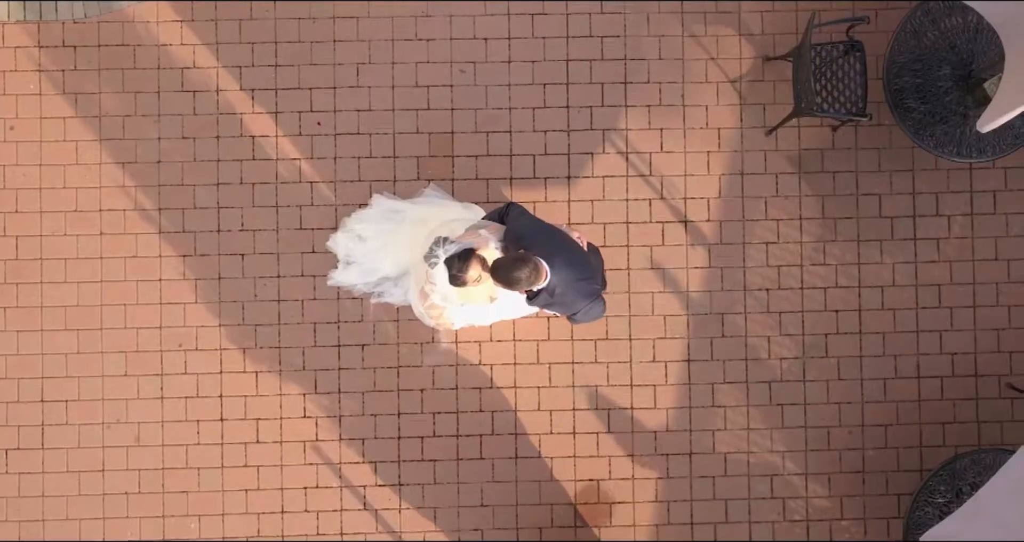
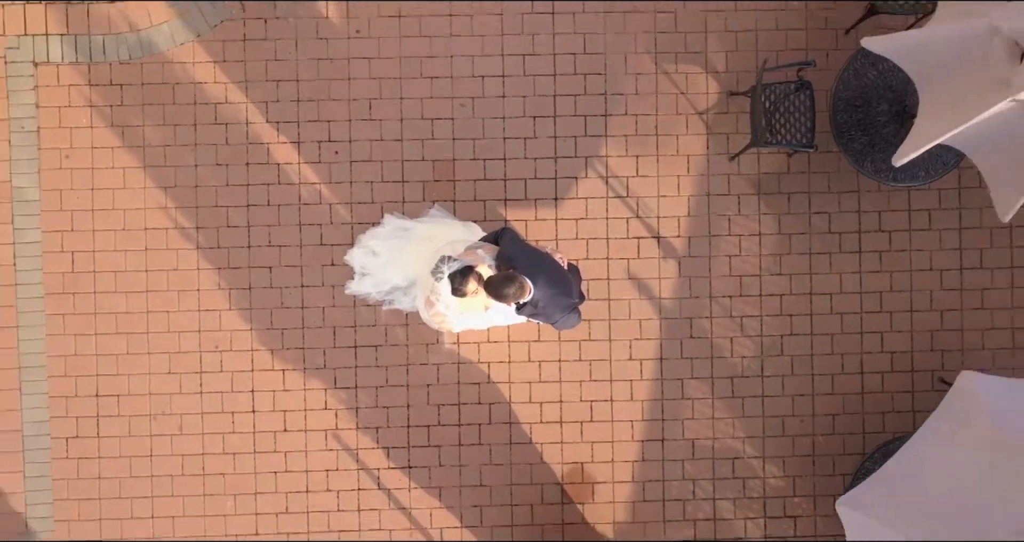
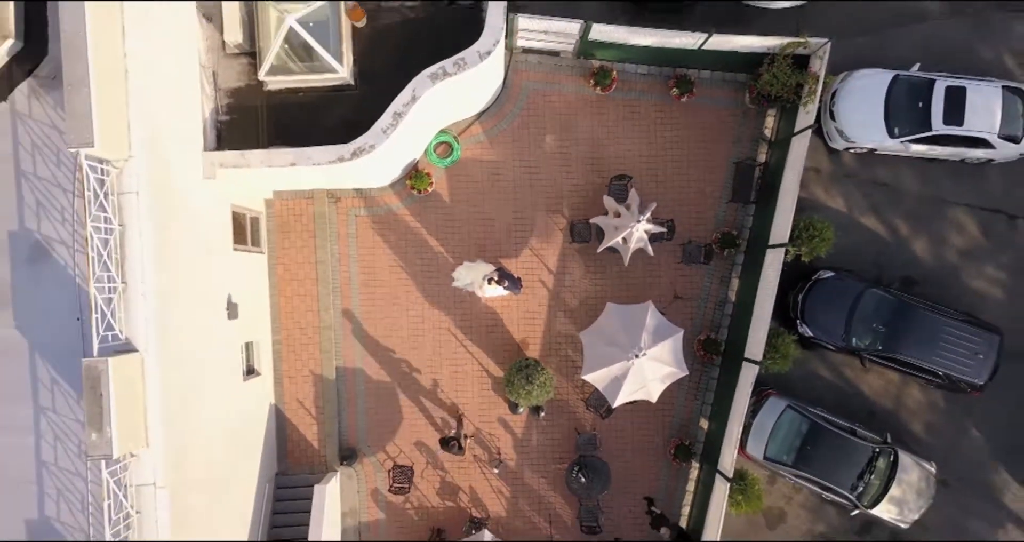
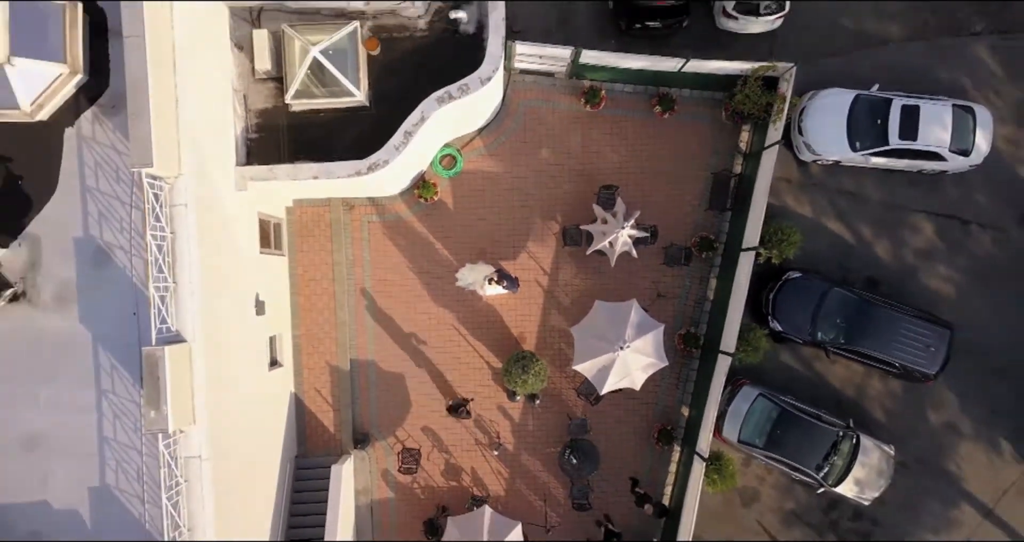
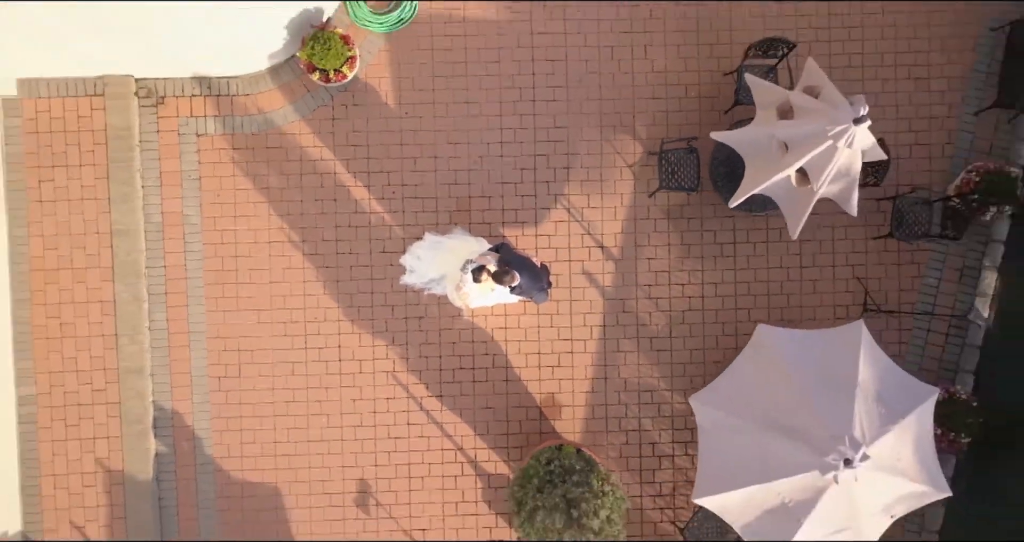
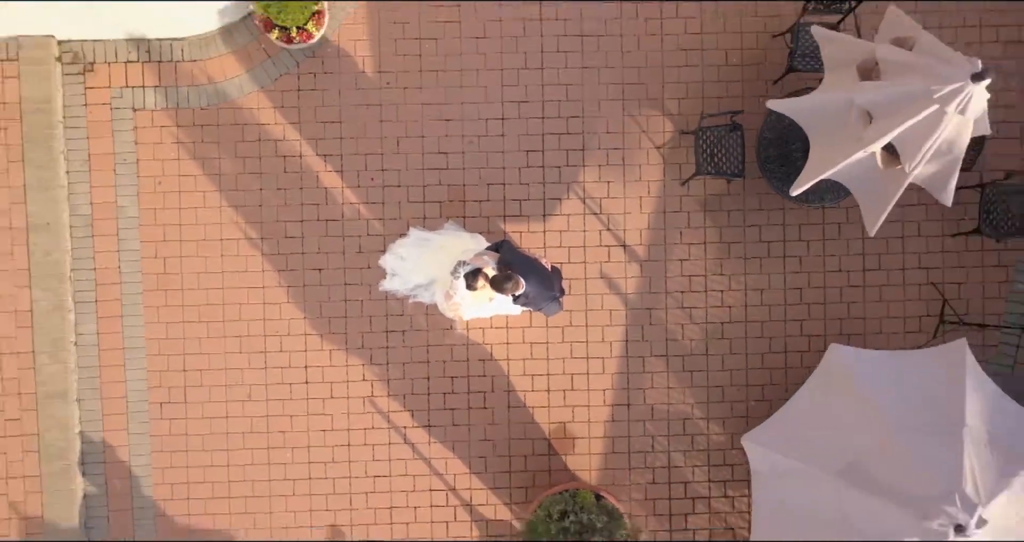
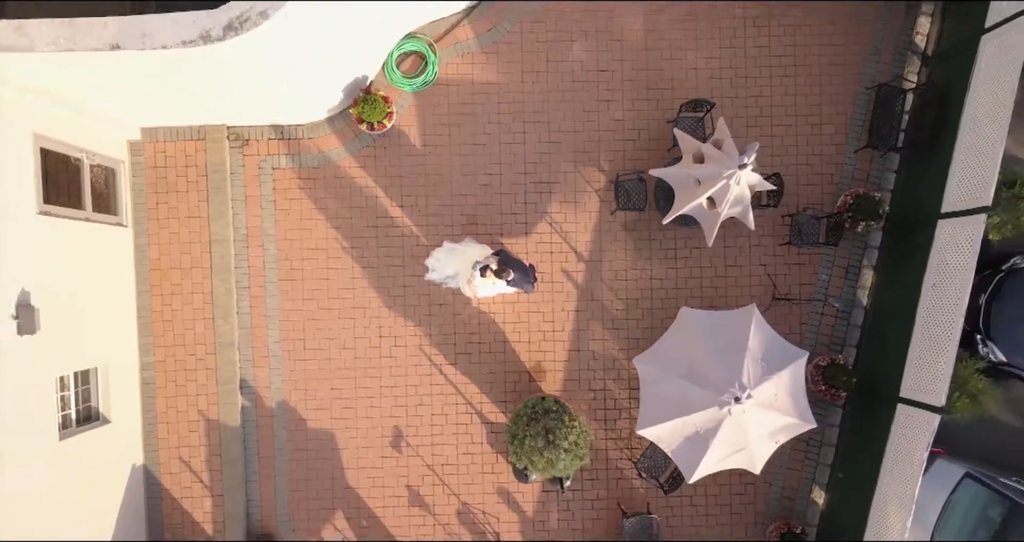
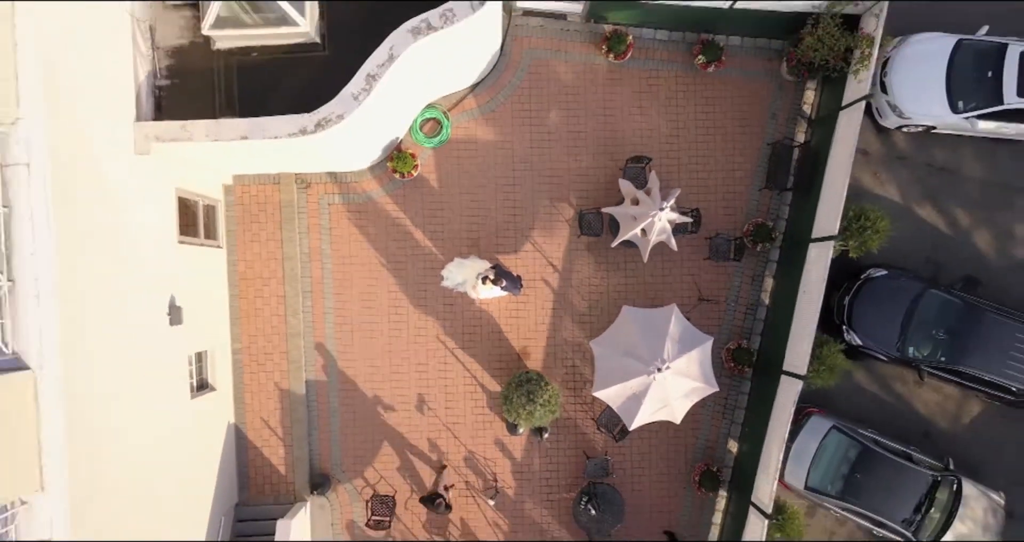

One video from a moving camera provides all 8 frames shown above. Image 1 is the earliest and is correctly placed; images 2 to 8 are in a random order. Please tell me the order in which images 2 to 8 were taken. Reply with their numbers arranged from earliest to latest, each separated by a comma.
2, 6, 5, 7, 8, 3, 4
